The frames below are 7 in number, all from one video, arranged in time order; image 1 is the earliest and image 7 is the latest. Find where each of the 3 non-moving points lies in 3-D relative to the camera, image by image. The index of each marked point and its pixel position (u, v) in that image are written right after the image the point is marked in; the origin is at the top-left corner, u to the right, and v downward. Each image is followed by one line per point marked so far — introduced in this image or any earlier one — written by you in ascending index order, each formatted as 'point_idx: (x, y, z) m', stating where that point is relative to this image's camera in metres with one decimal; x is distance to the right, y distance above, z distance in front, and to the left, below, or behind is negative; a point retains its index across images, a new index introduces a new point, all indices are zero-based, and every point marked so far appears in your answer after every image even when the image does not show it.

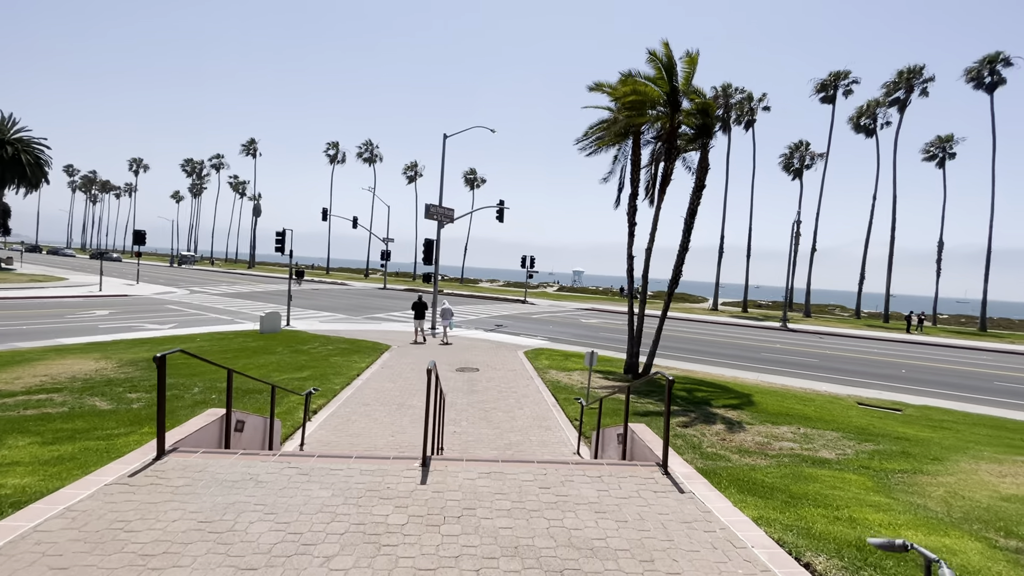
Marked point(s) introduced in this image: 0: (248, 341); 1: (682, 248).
0: (-9.7, -2.0, +17.5) m
1: (+5.2, +1.2, +14.6) m
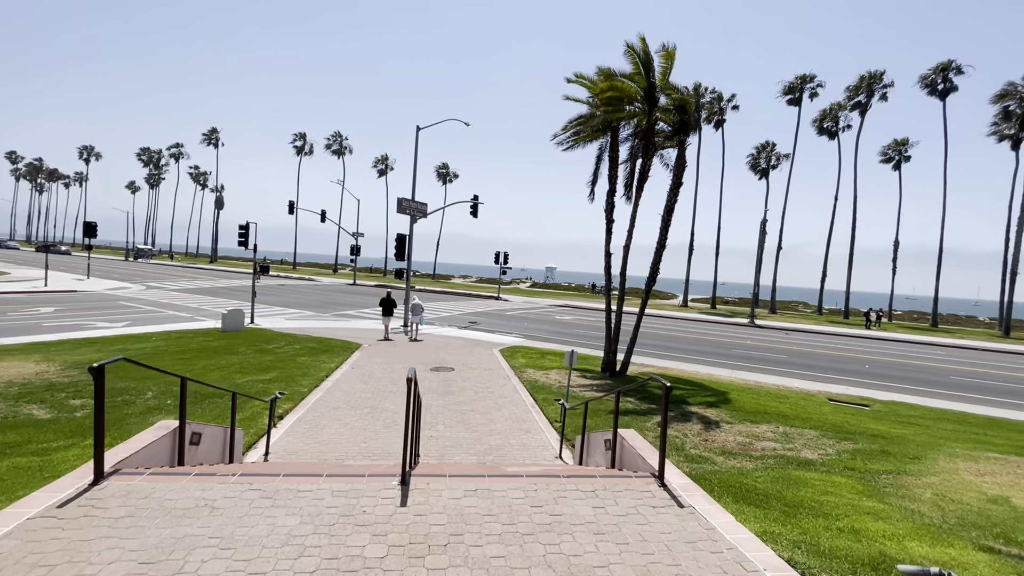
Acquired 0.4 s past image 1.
0: (-10.5, -1.8, +16.6) m
1: (+4.5, +1.3, +14.5) m
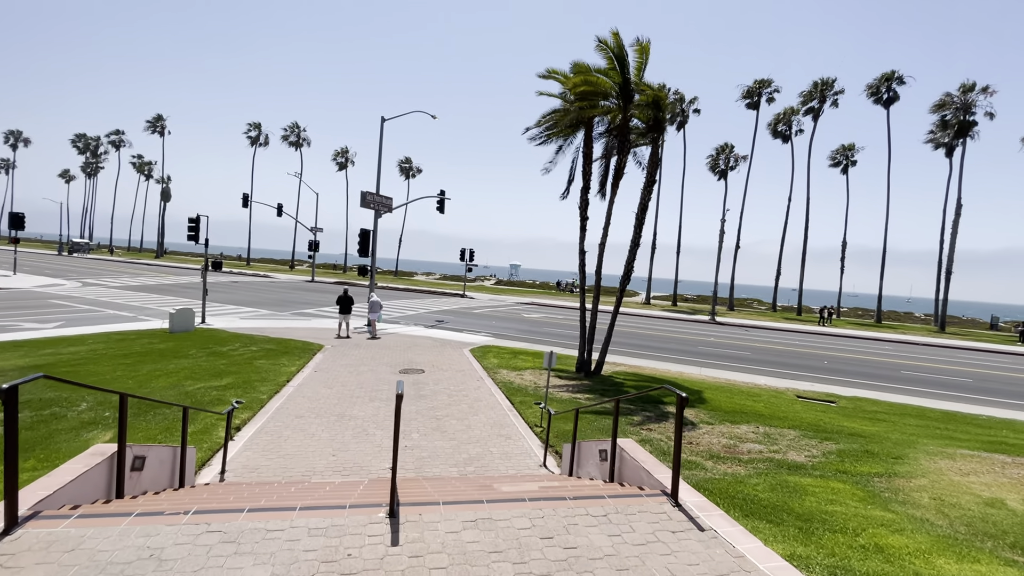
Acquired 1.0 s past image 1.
0: (-11.5, -1.7, +15.3) m
1: (+3.7, +1.3, +14.4) m
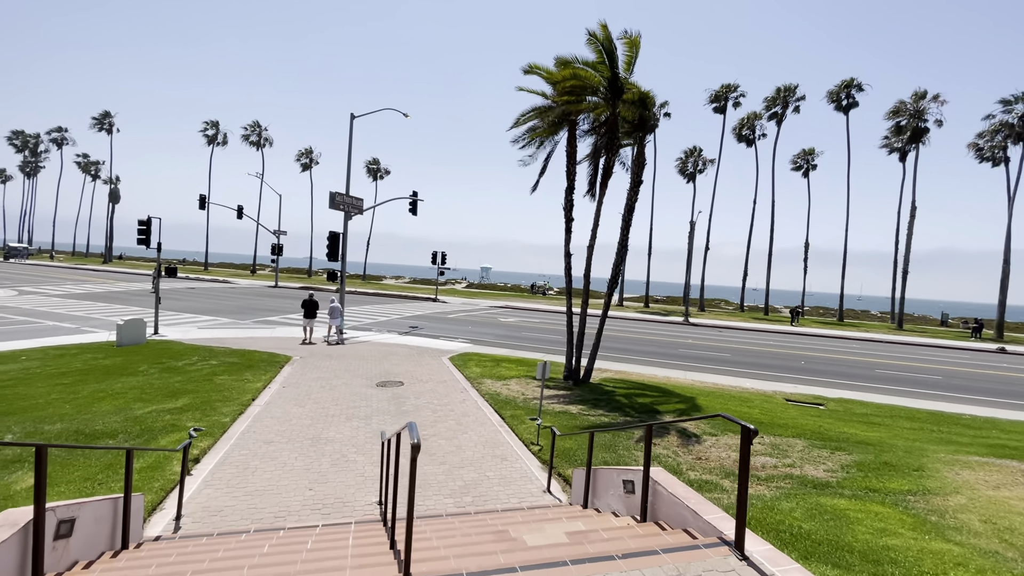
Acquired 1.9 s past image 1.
0: (-11.9, -2.0, +13.8) m
1: (+3.2, +1.2, +13.9) m
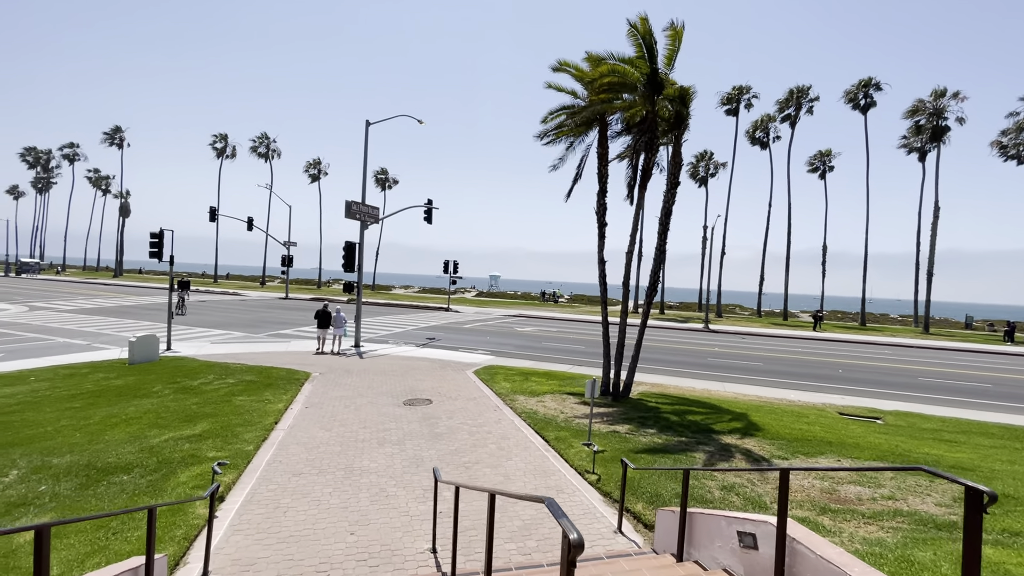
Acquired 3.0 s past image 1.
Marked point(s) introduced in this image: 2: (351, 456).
0: (-11.0, -2.5, +13.1) m
1: (+4.0, +1.0, +13.1) m
2: (-2.8, -2.9, +8.2) m
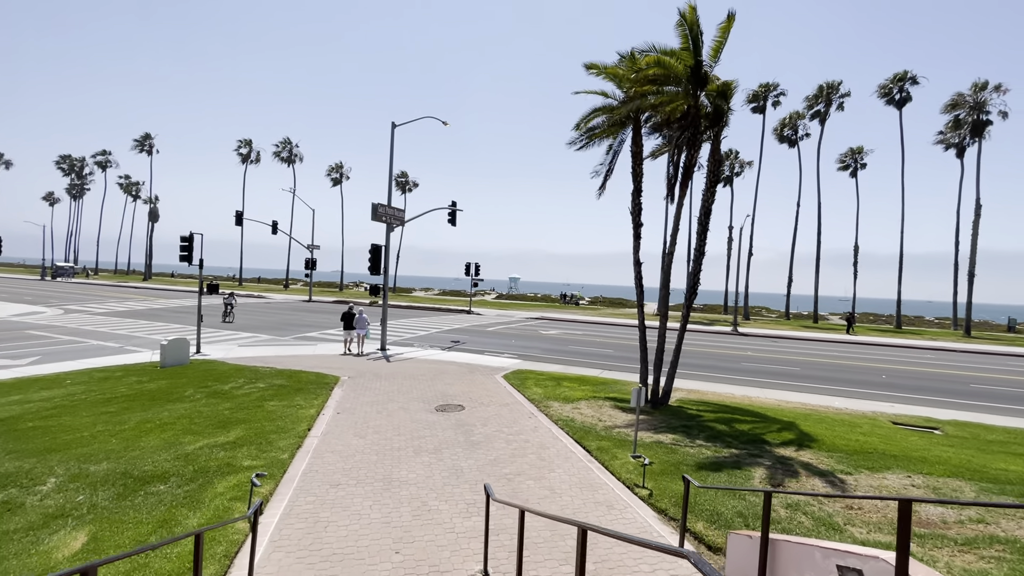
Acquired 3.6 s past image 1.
0: (-10.1, -2.6, +13.1) m
1: (+4.9, +0.9, +12.6) m
2: (-2.1, -2.9, +7.9) m
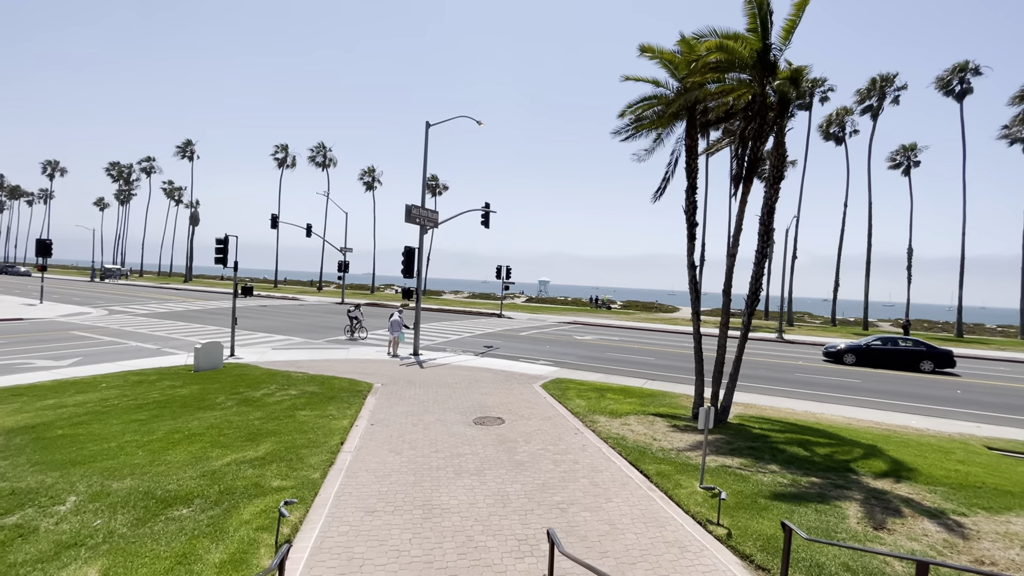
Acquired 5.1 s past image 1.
0: (-9.0, -2.6, +12.8) m
1: (+6.0, +0.8, +11.4) m
2: (-1.3, -3.0, +7.1) m
